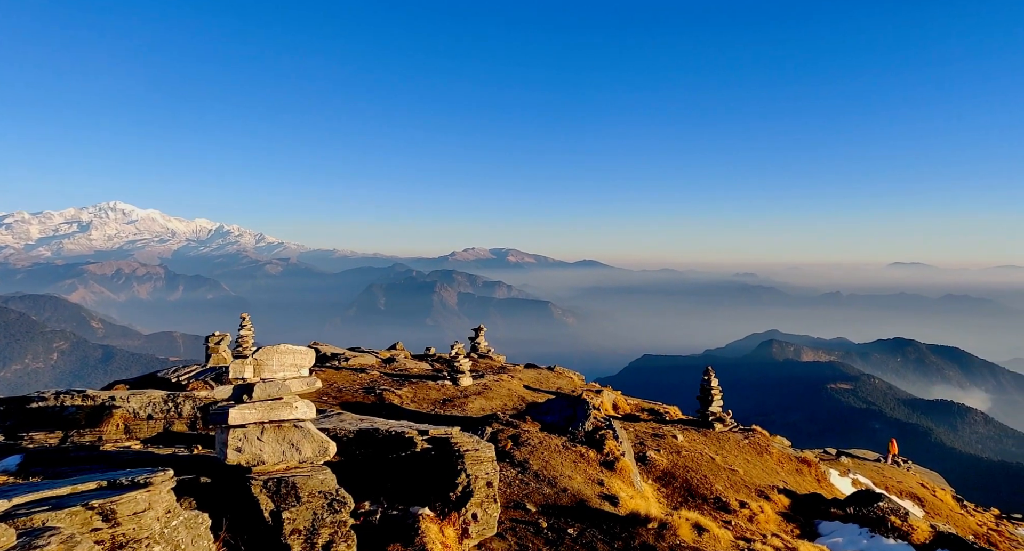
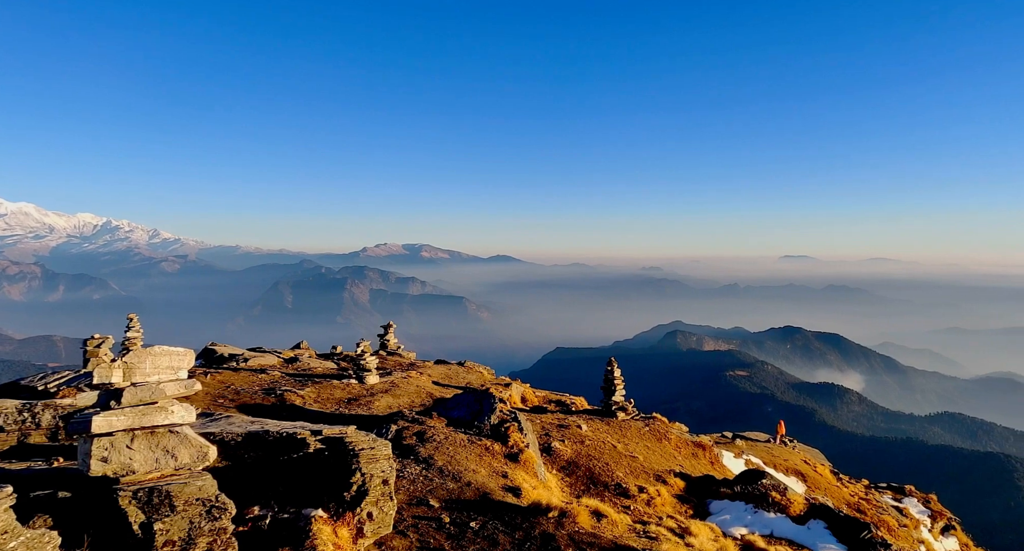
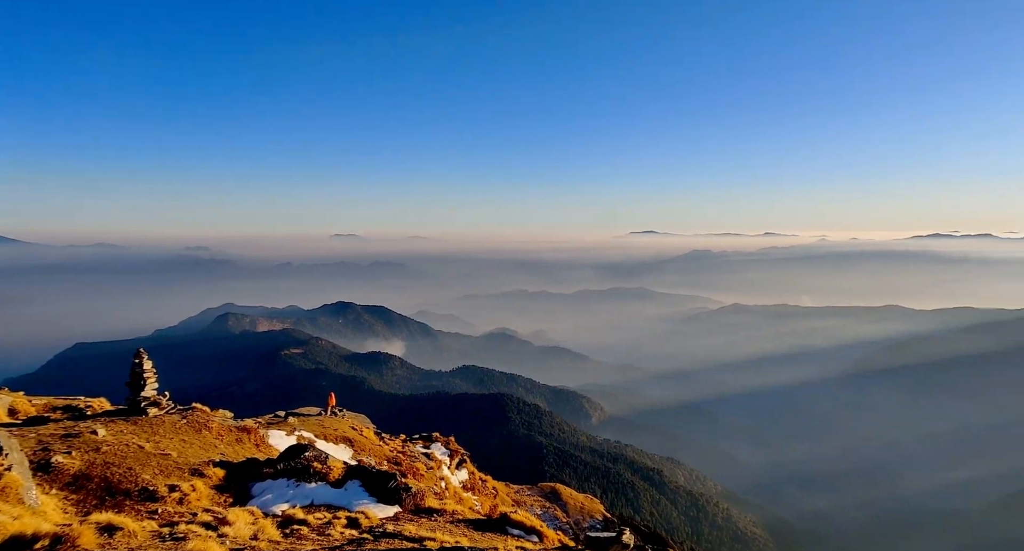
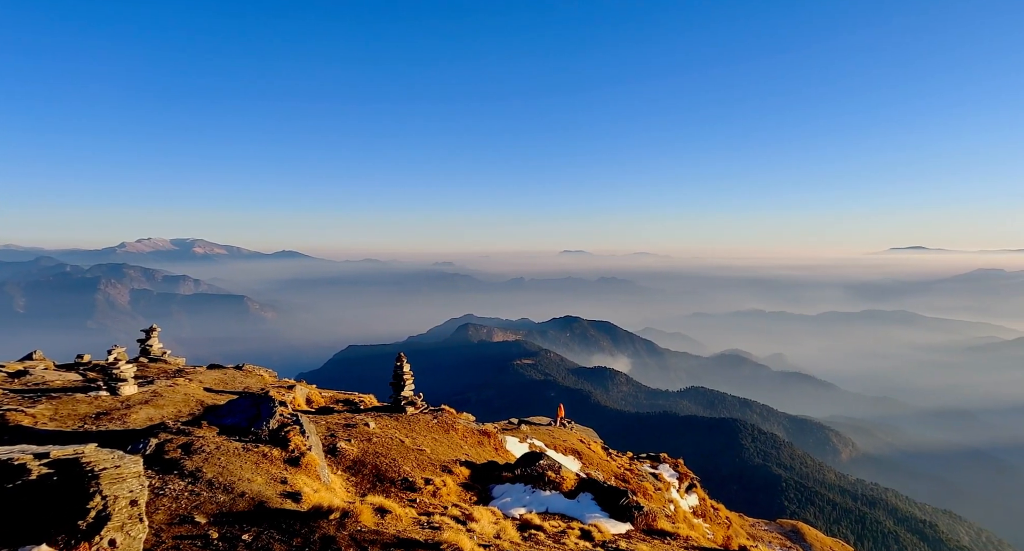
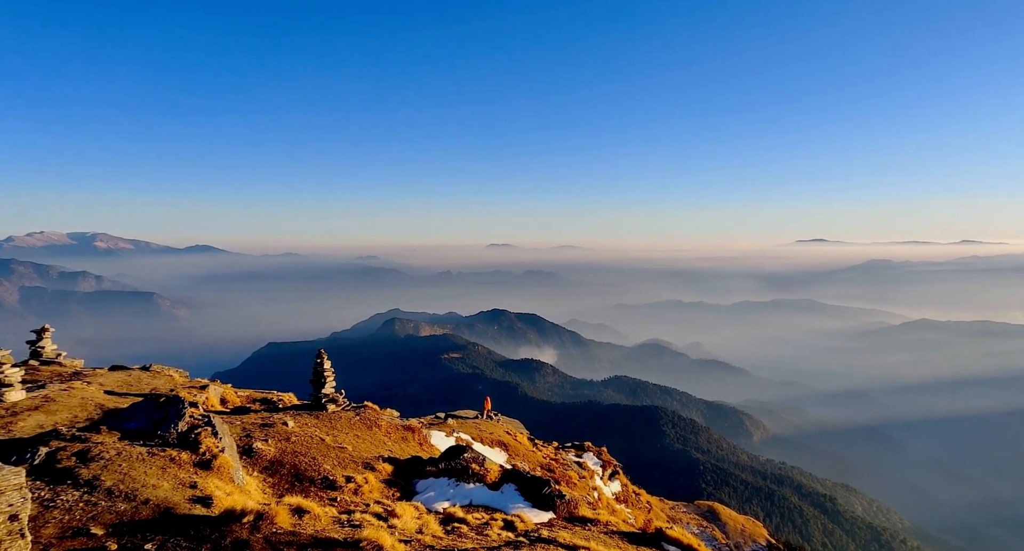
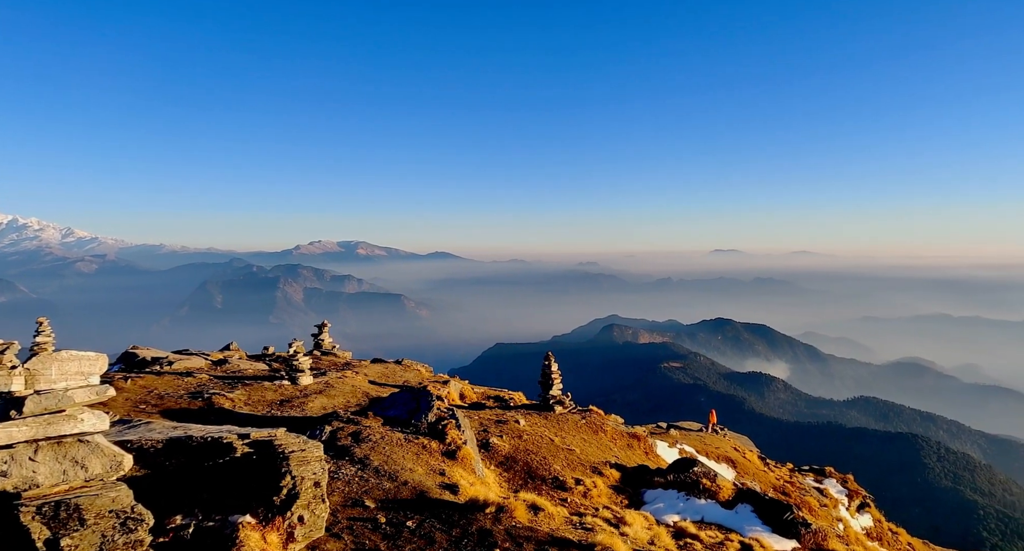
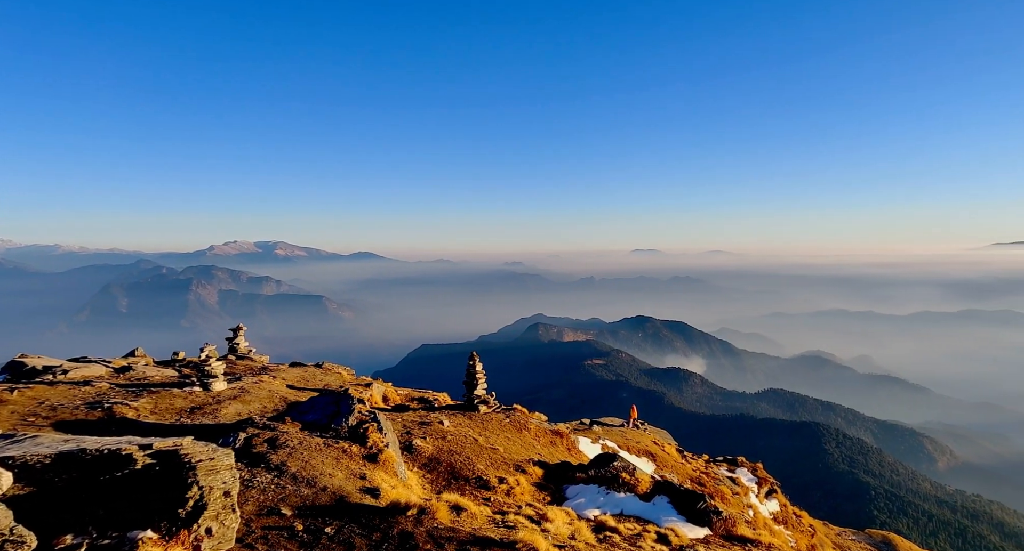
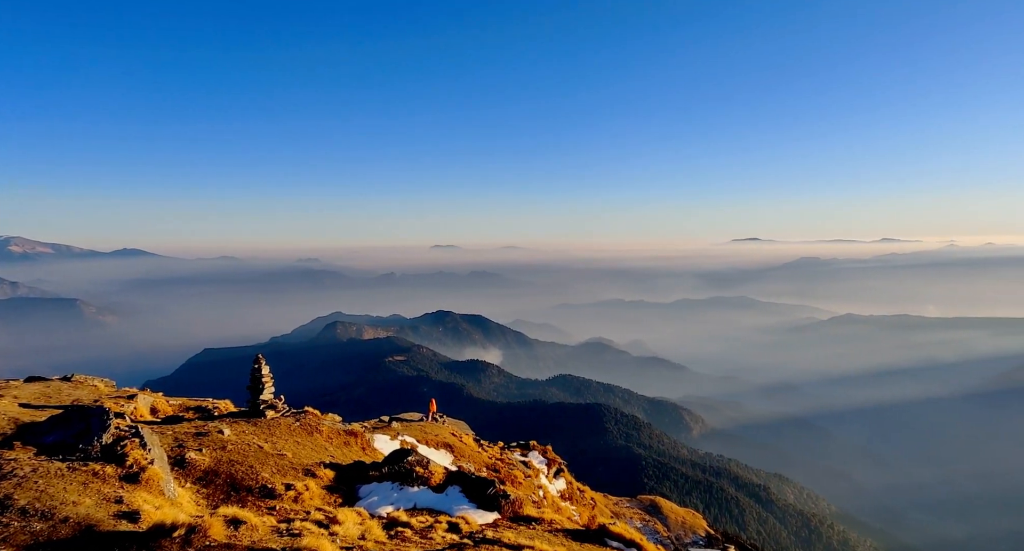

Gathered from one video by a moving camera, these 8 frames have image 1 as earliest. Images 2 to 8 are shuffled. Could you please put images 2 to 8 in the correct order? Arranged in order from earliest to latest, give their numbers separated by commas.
2, 6, 7, 4, 5, 8, 3
